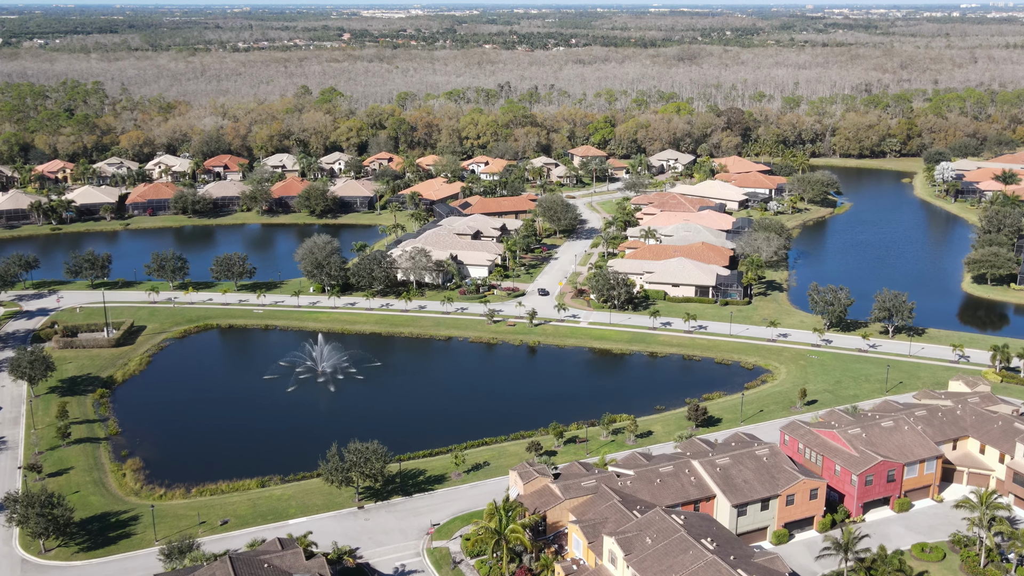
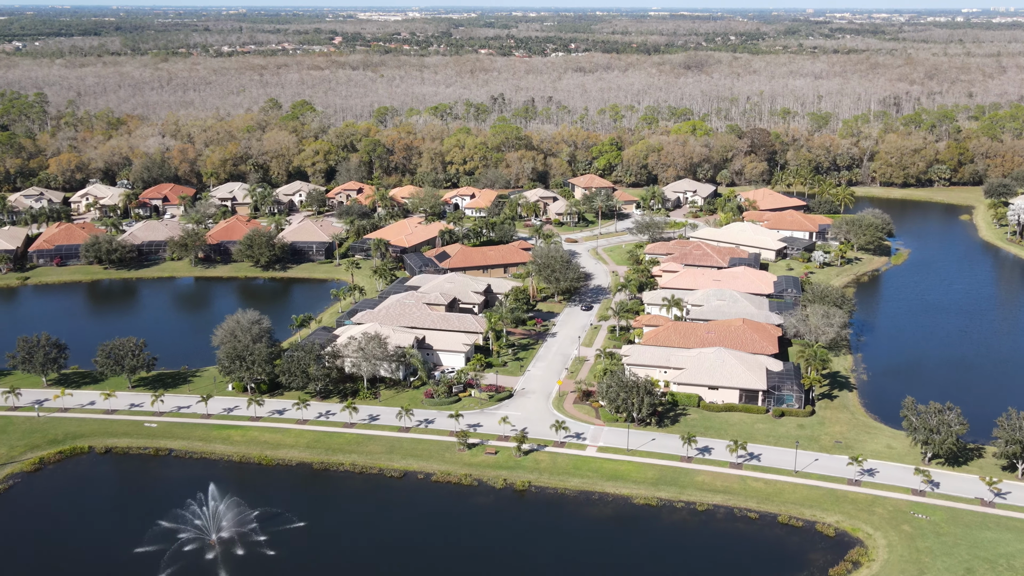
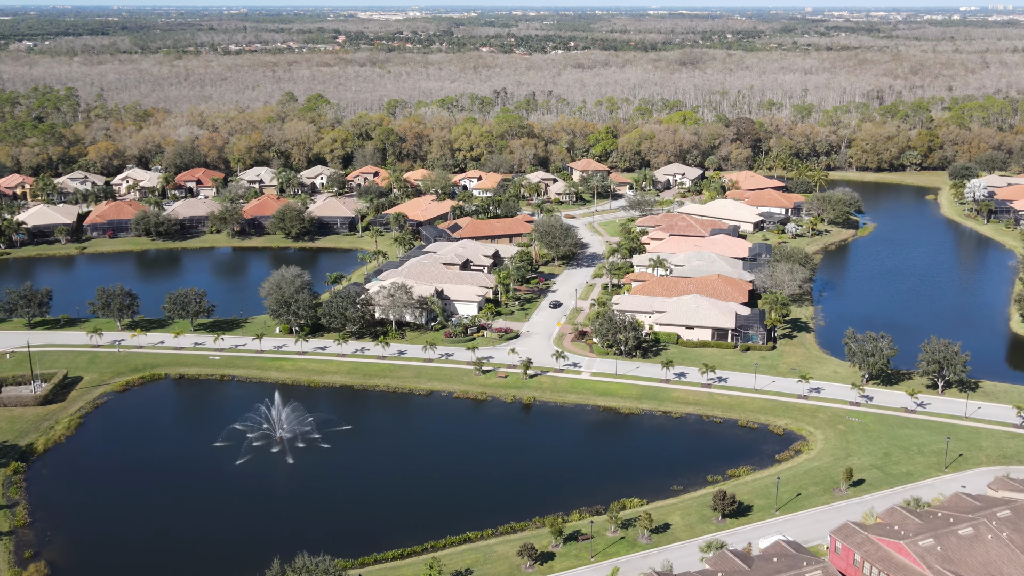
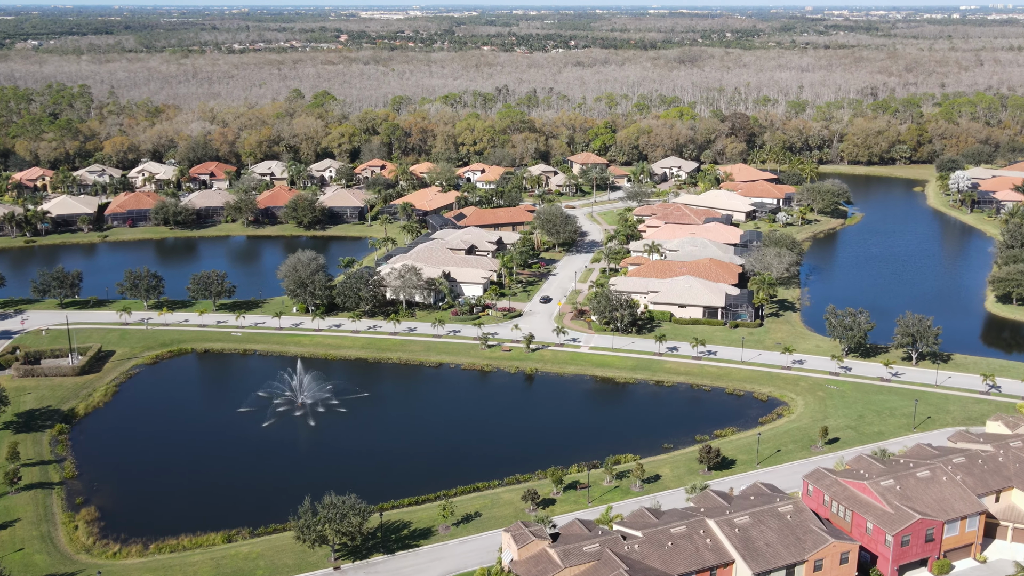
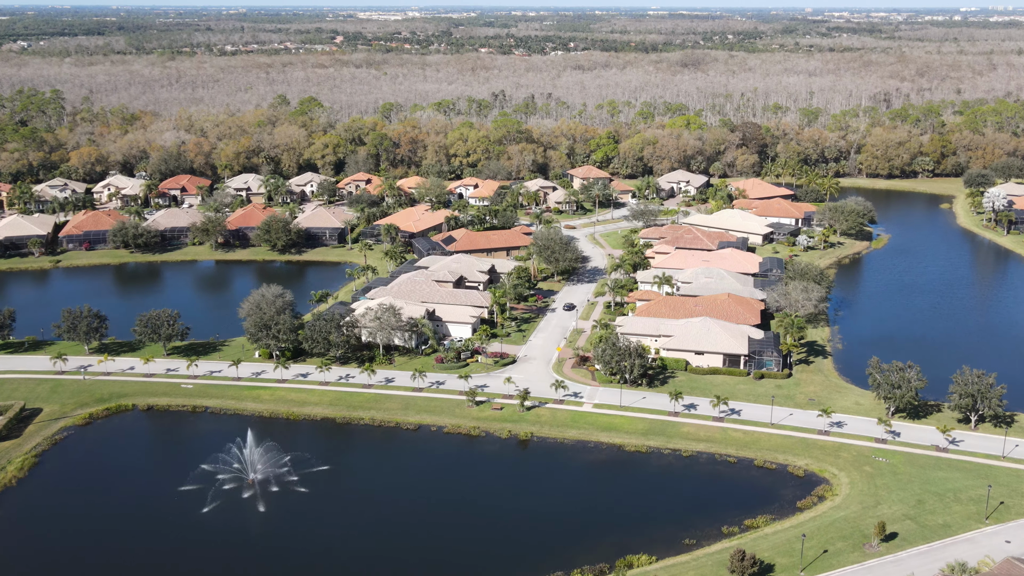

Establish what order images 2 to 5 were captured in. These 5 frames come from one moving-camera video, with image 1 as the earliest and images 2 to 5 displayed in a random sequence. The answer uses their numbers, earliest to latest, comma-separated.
4, 3, 5, 2
